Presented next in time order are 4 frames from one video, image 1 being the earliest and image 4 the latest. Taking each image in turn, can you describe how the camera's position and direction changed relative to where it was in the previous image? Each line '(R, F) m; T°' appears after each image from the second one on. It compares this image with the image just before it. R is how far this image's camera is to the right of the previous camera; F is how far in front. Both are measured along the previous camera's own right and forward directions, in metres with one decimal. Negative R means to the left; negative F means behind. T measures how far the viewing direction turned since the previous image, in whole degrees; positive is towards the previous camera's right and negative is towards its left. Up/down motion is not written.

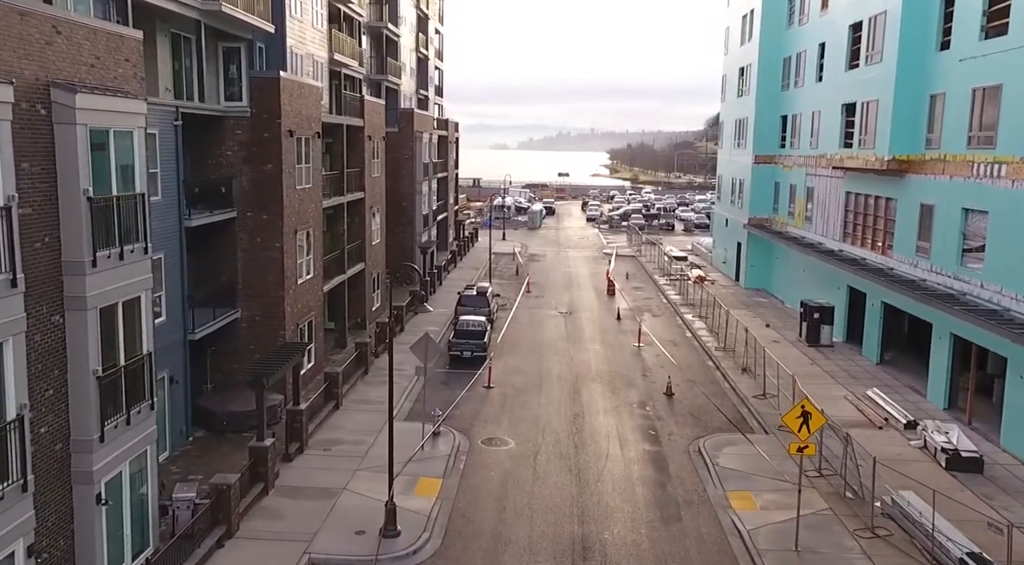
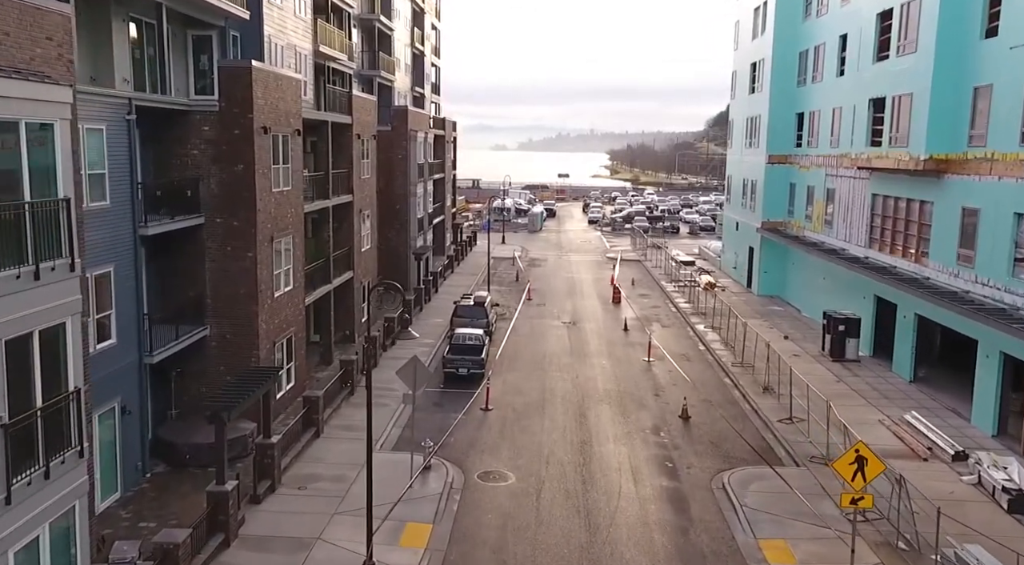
(0.0, +2.6) m; 0°
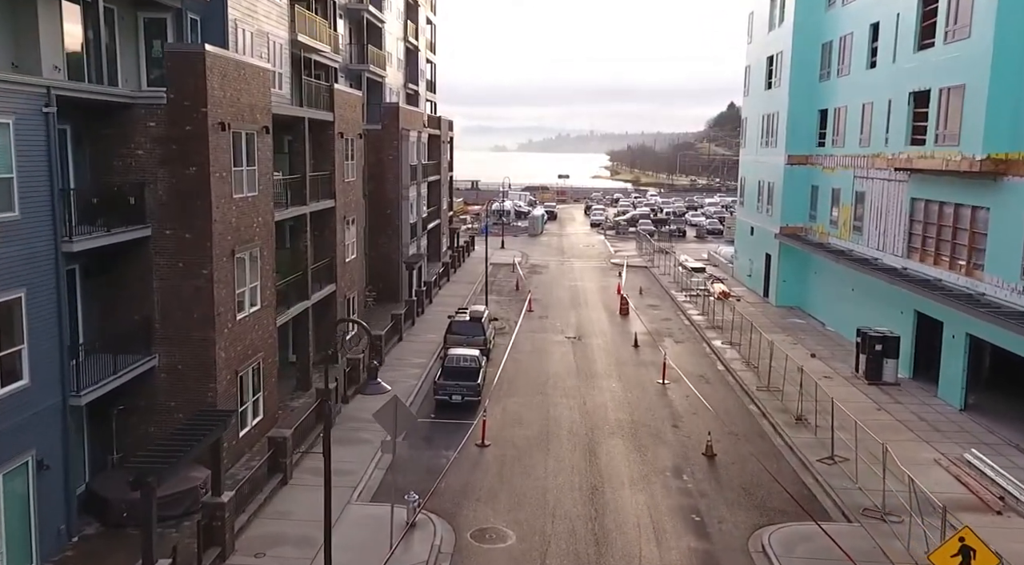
(0.0, +3.3) m; 0°
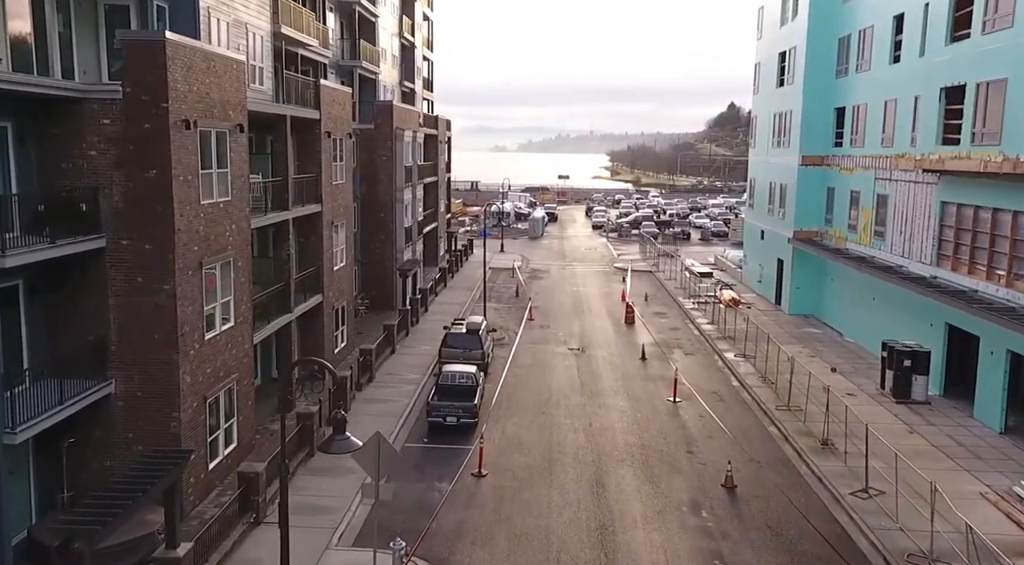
(0.0, +2.1) m; 0°
